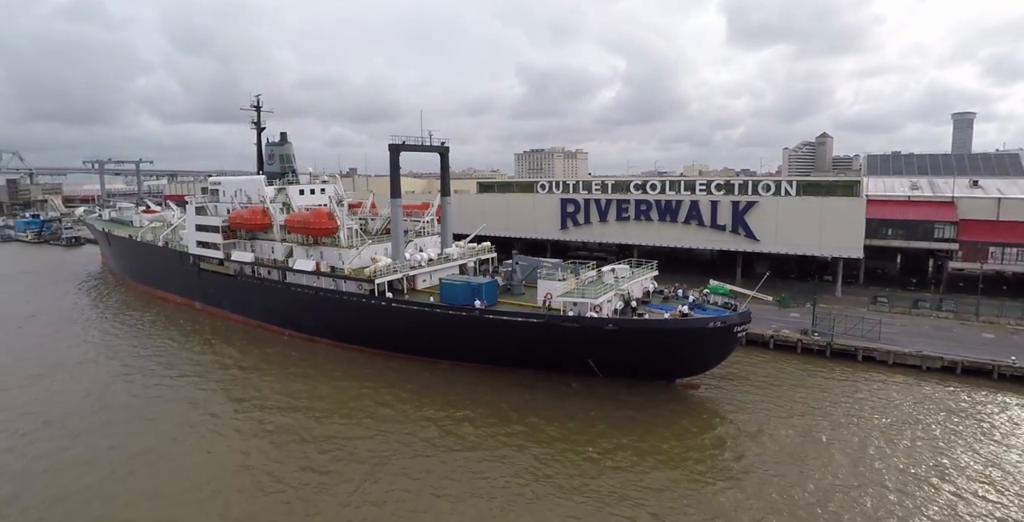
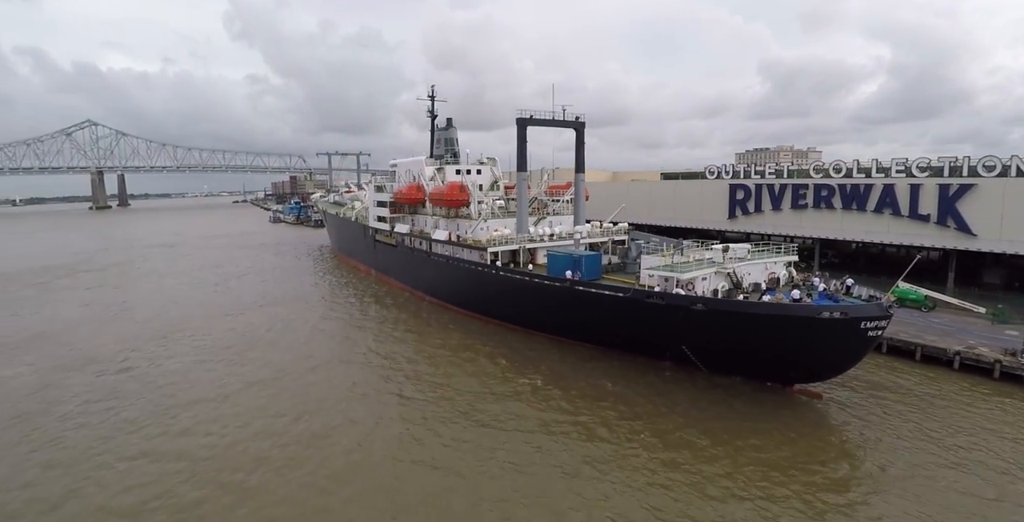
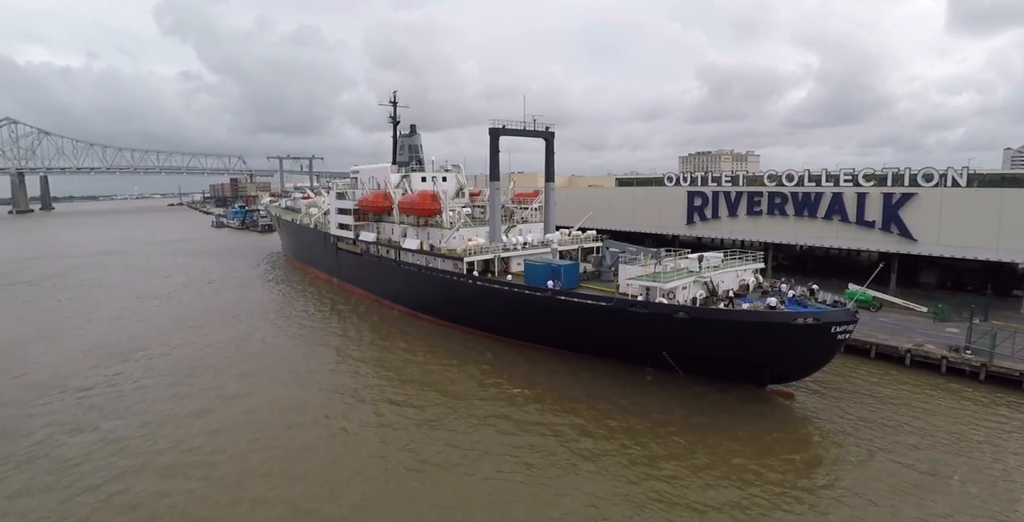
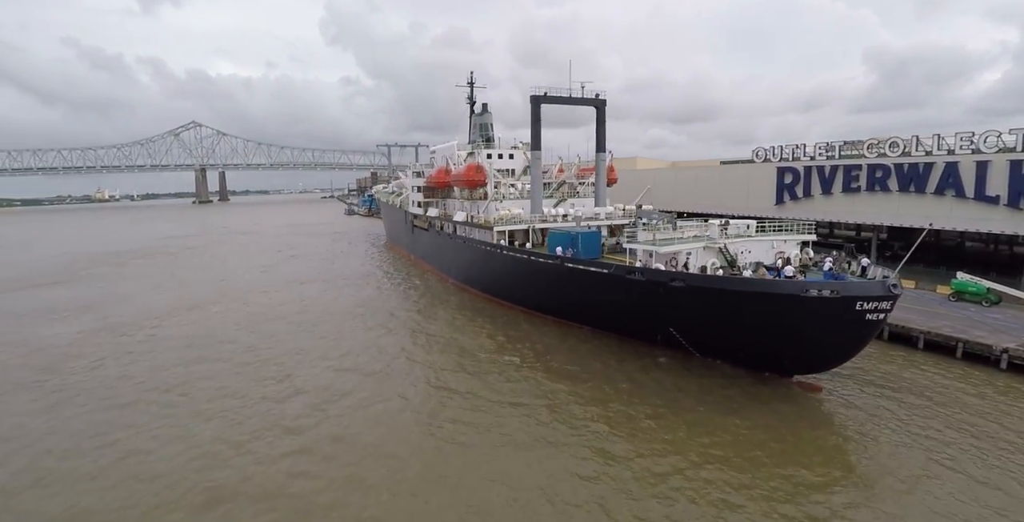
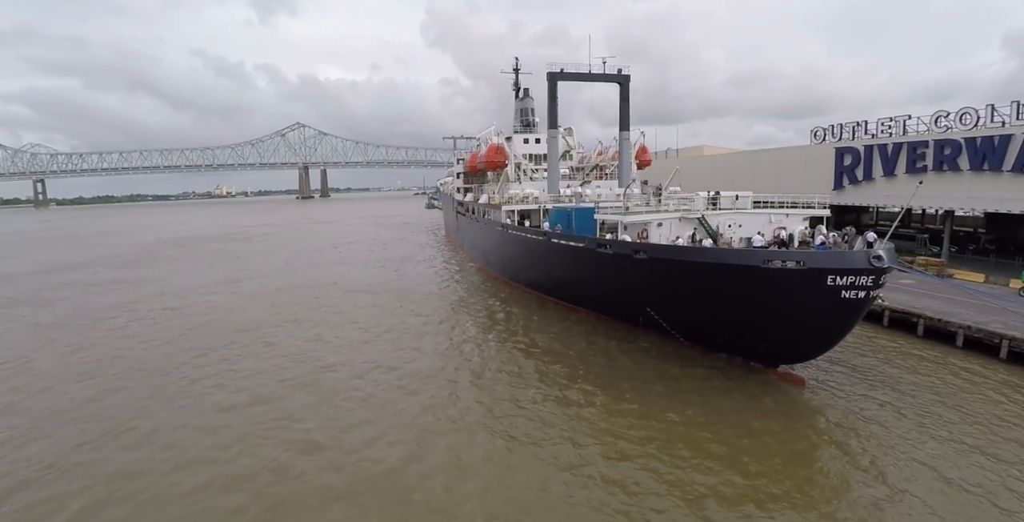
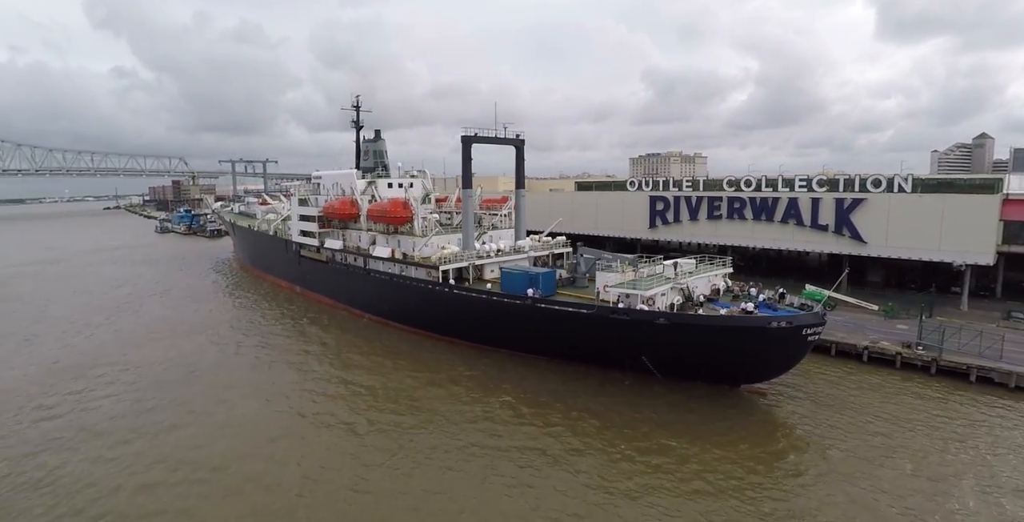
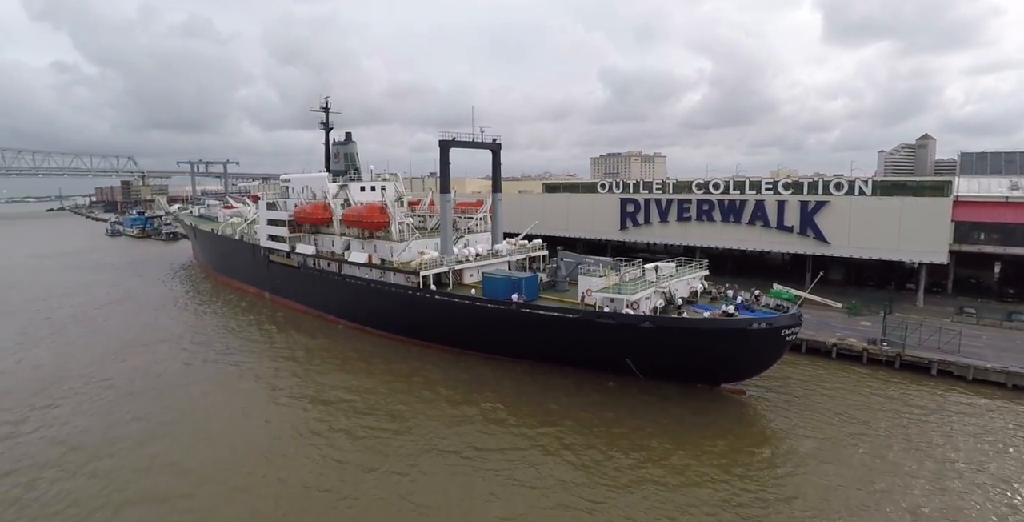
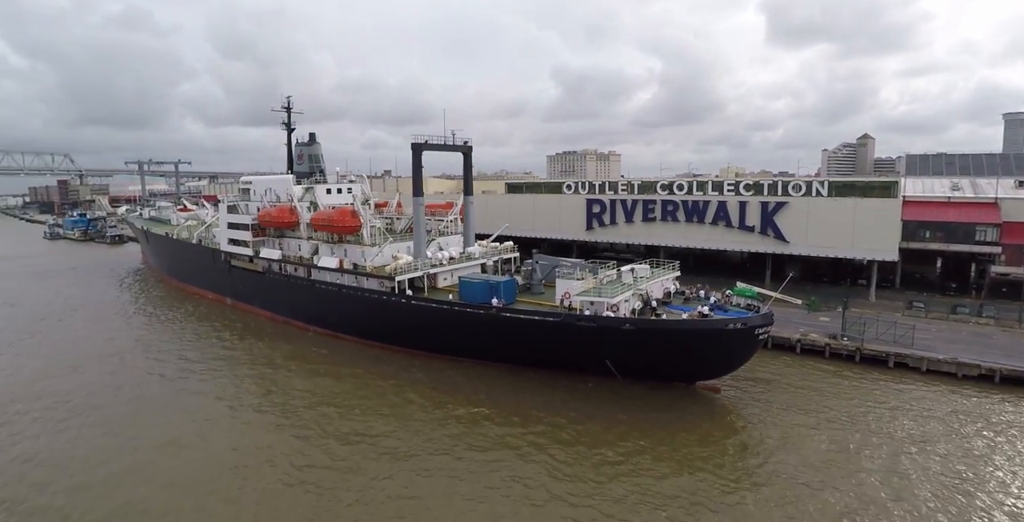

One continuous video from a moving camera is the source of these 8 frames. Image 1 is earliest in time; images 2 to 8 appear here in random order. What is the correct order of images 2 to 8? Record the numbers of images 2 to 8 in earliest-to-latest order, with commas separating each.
8, 7, 6, 3, 2, 4, 5
